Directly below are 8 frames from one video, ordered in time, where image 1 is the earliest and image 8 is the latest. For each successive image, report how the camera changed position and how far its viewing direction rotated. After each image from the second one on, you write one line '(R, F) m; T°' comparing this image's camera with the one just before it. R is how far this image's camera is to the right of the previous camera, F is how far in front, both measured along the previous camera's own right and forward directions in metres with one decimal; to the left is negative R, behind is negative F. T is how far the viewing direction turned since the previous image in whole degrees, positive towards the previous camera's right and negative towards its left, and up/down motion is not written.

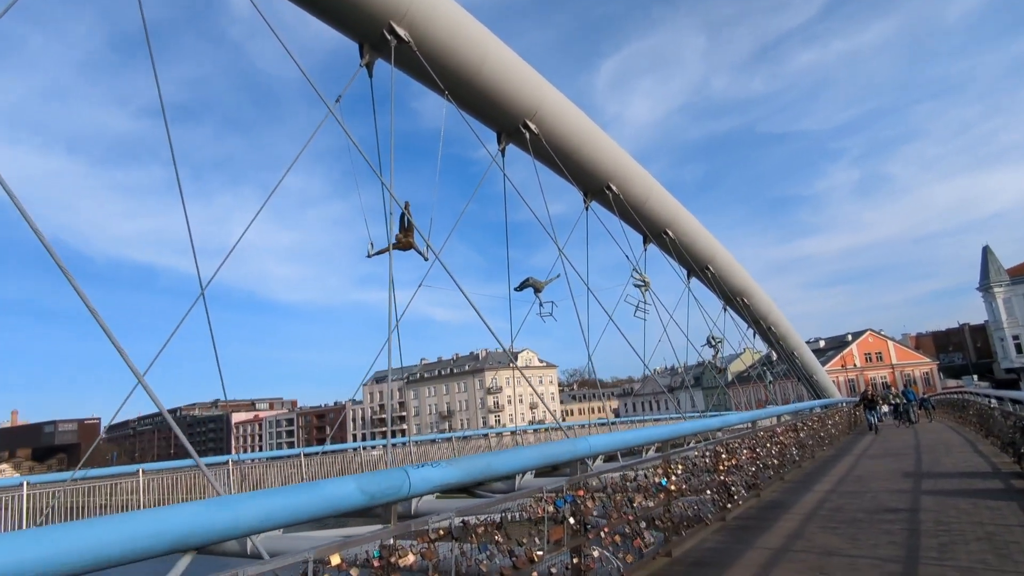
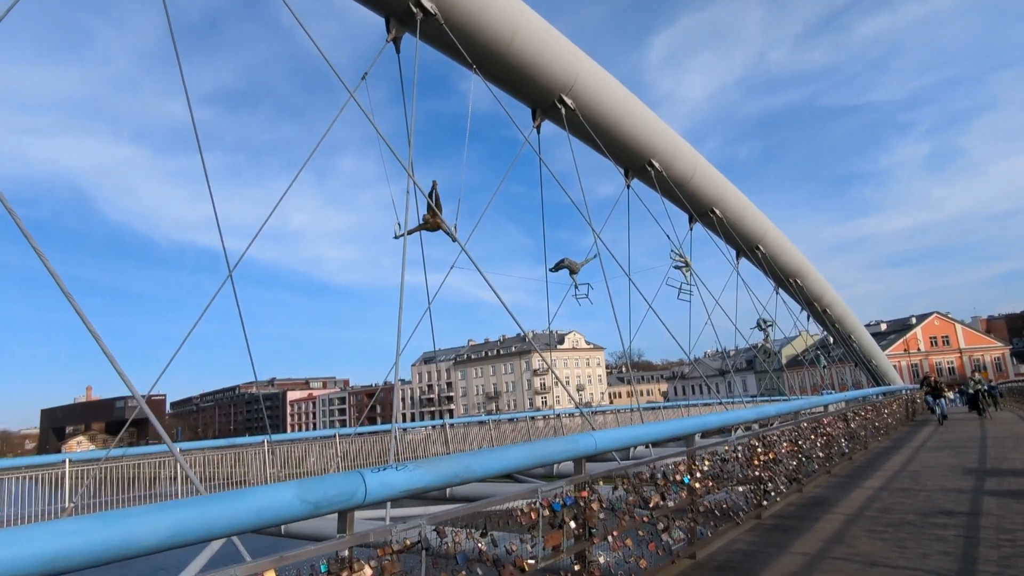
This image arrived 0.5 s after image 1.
(+0.1, +0.2) m; -4°
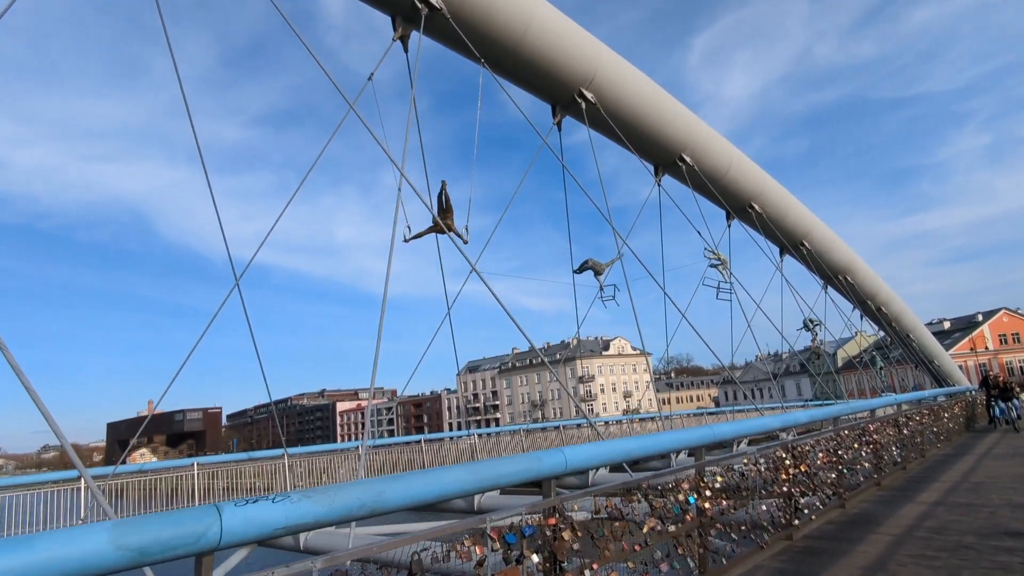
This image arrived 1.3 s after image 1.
(+0.2, +0.3) m; -4°
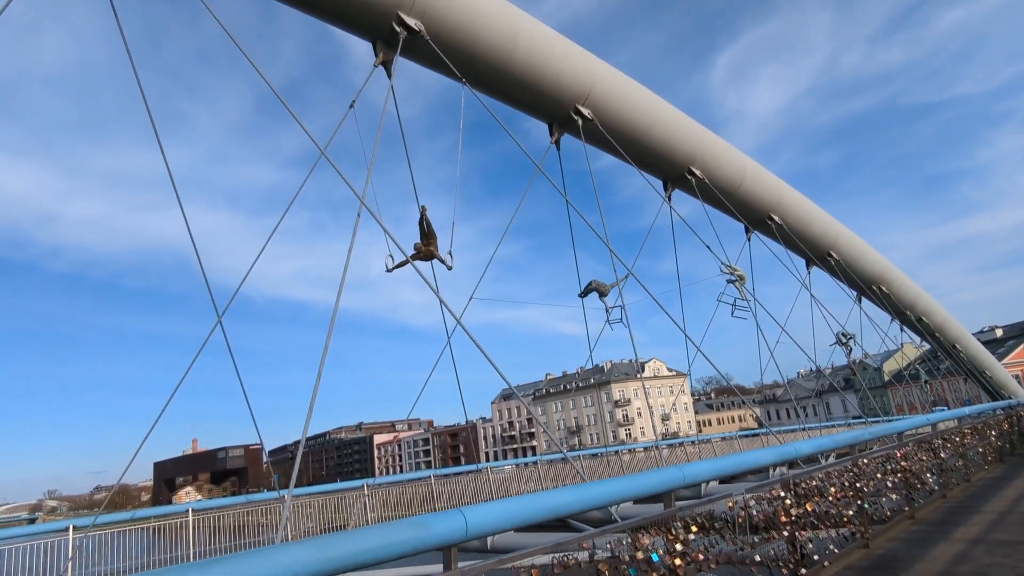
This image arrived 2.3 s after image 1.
(+0.3, +0.3) m; -3°
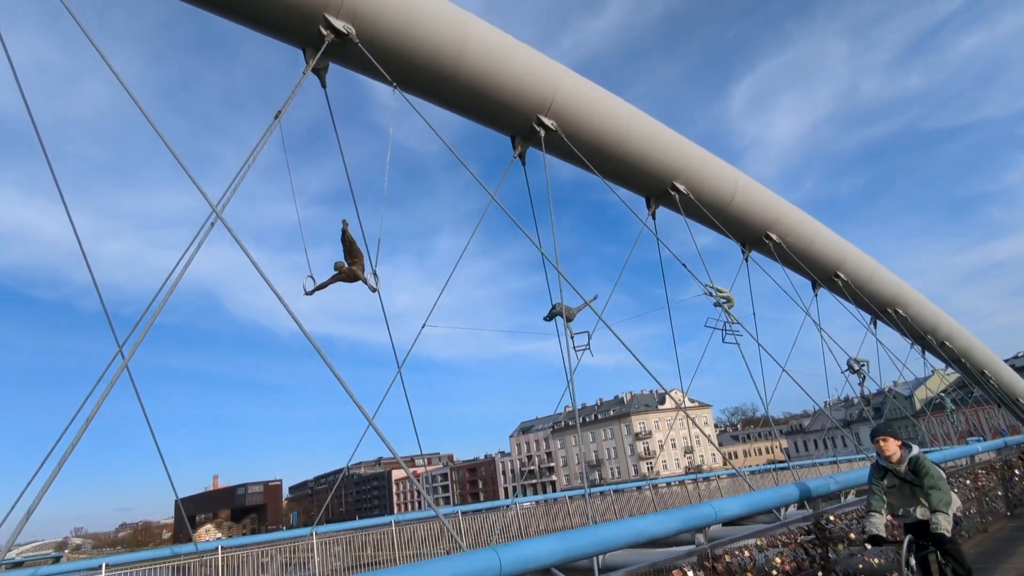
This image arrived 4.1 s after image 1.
(+0.6, +0.5) m; -2°
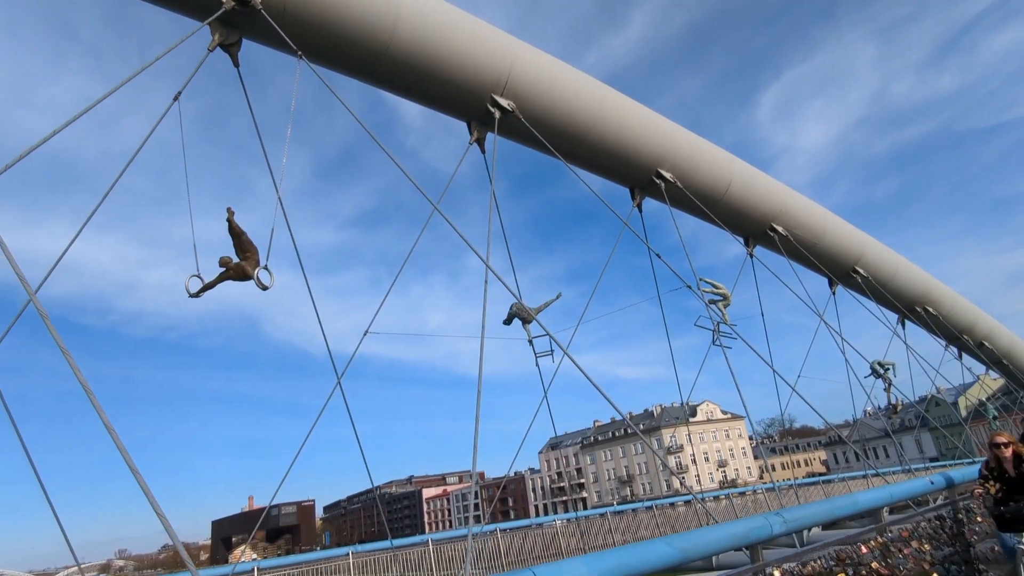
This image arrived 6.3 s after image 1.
(+0.4, +0.4) m; -3°
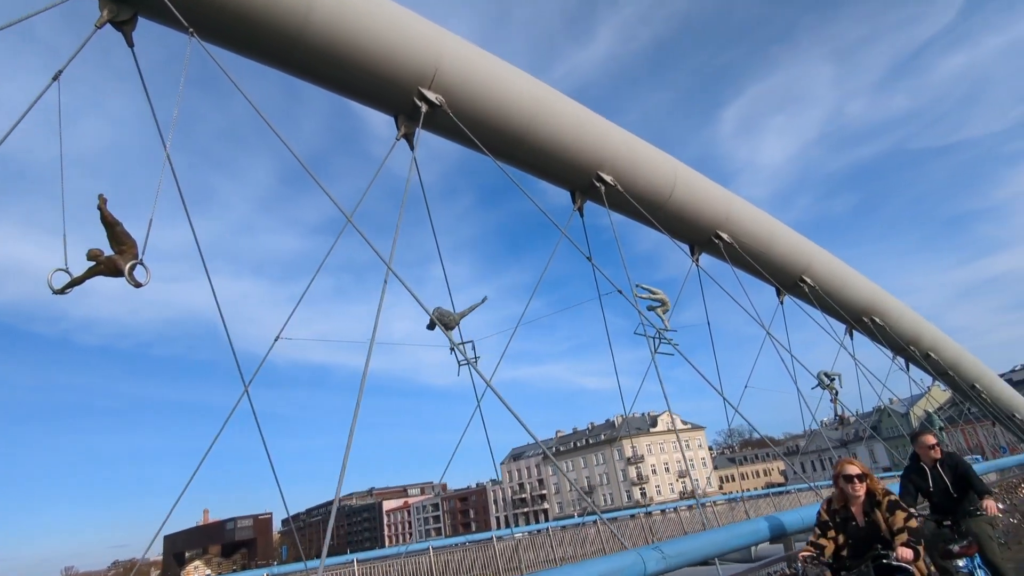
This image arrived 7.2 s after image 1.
(+0.5, +0.4) m; +3°
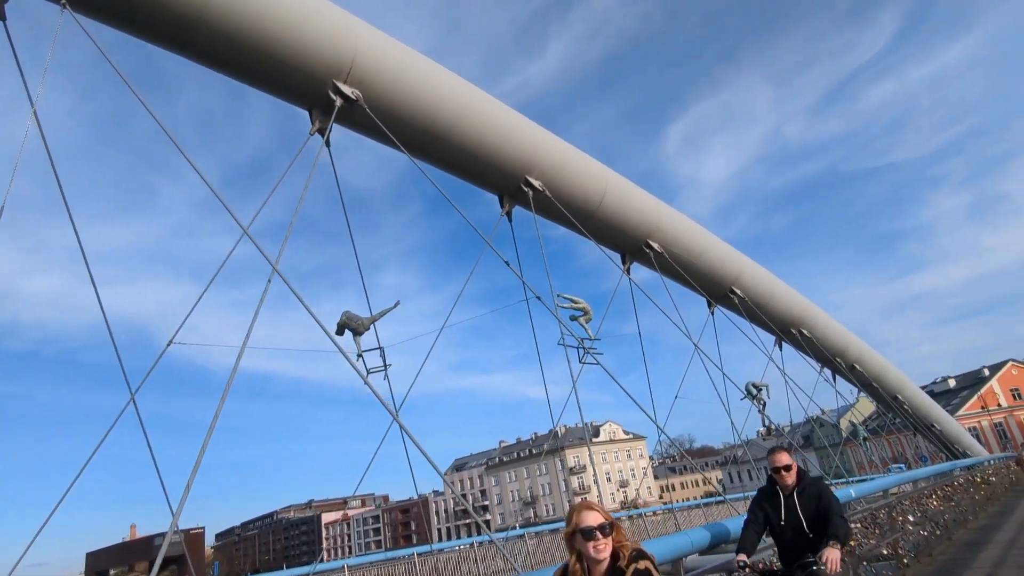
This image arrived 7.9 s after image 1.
(+0.3, +0.3) m; +5°
